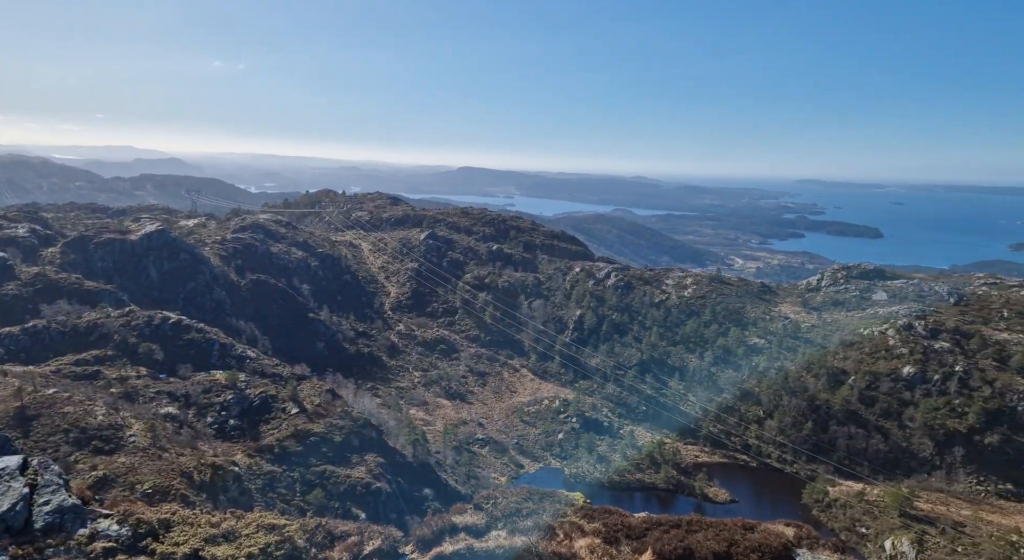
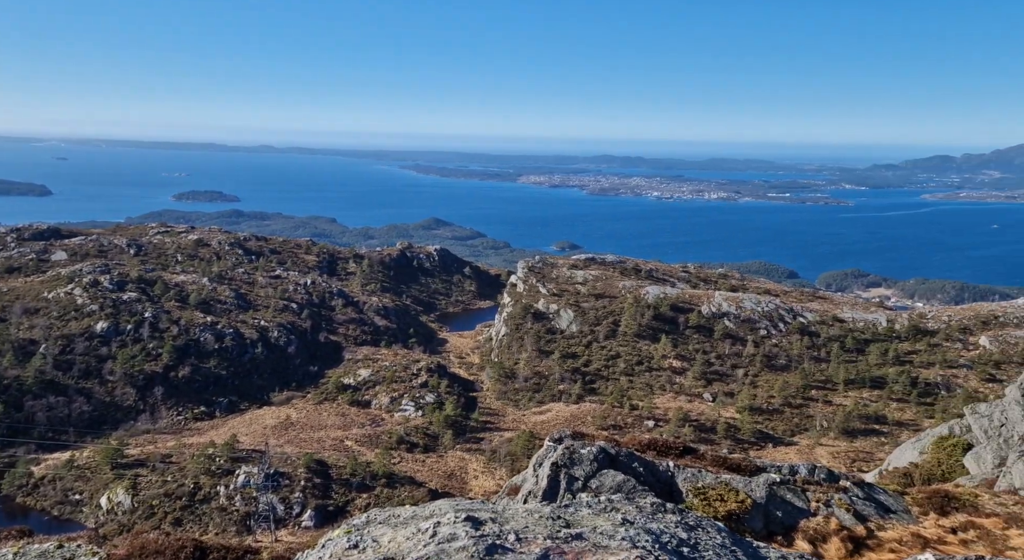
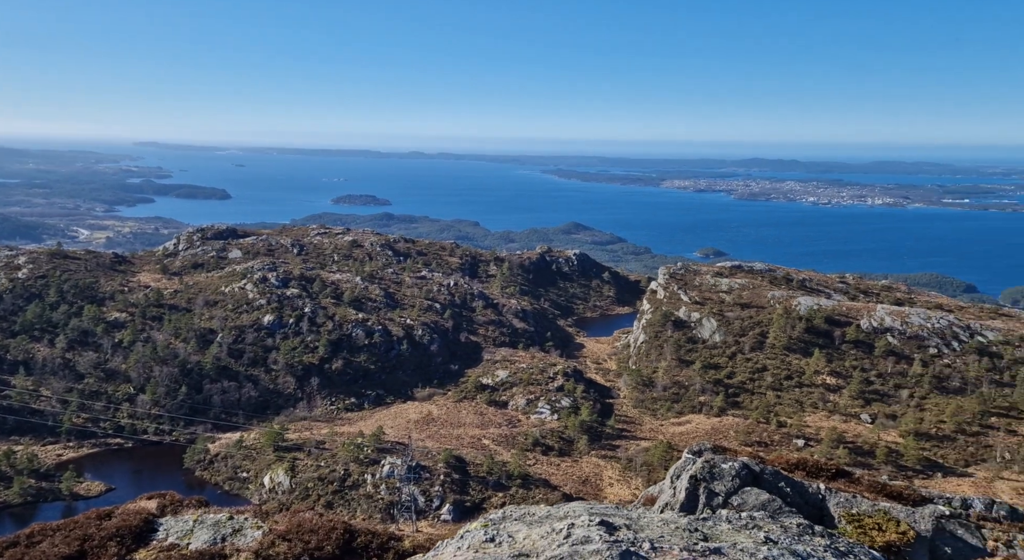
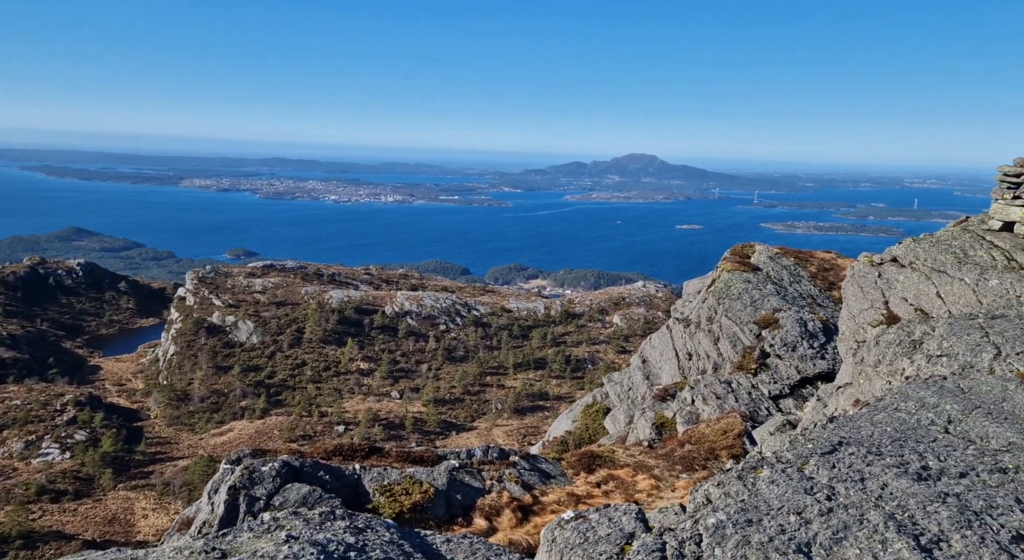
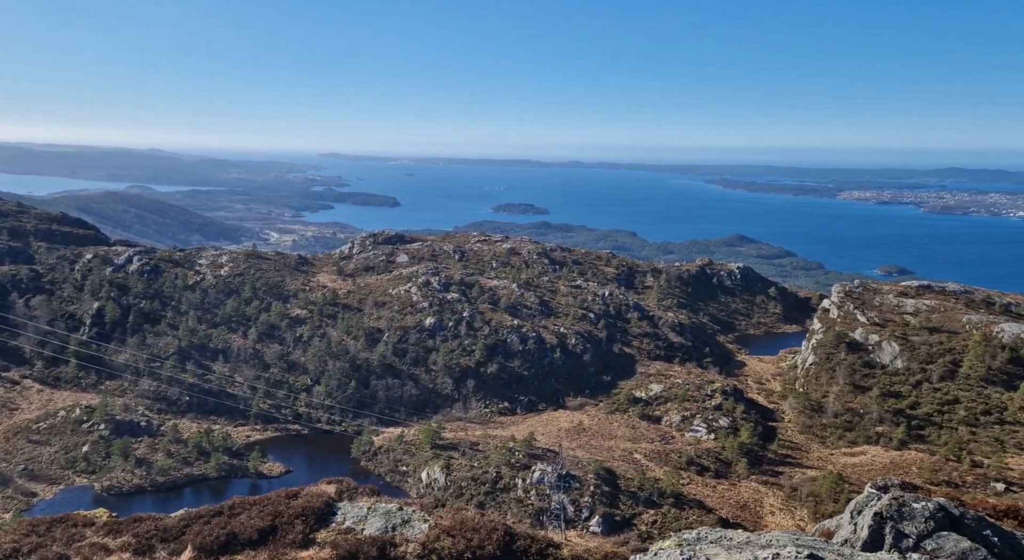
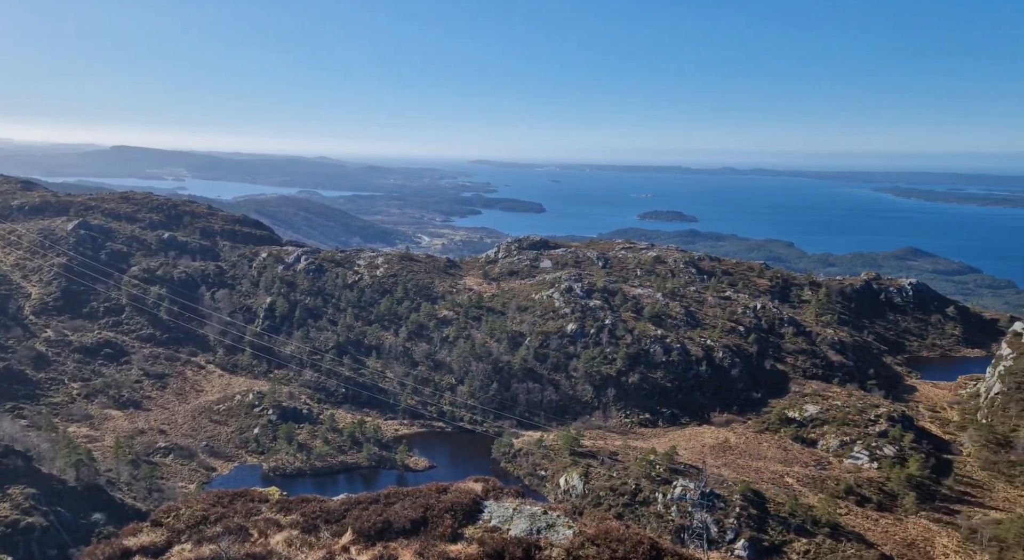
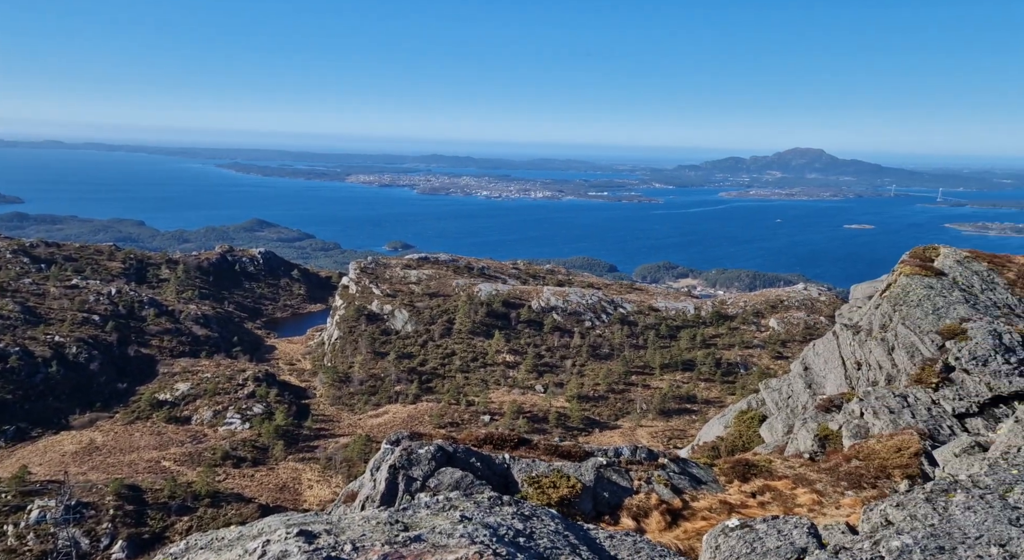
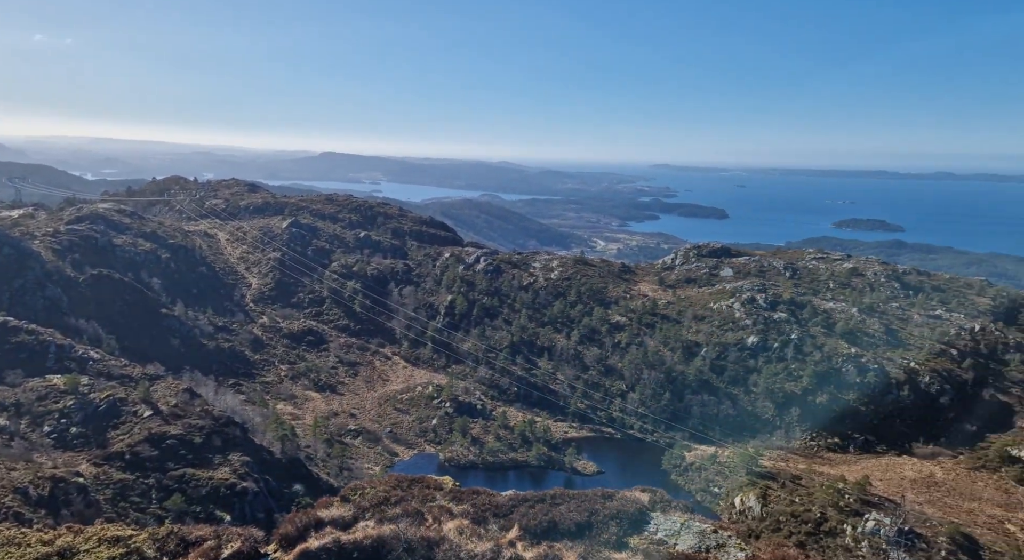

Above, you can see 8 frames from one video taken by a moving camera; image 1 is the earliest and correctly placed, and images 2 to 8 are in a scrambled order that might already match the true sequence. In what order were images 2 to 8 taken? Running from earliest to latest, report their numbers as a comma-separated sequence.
8, 6, 5, 3, 2, 7, 4
